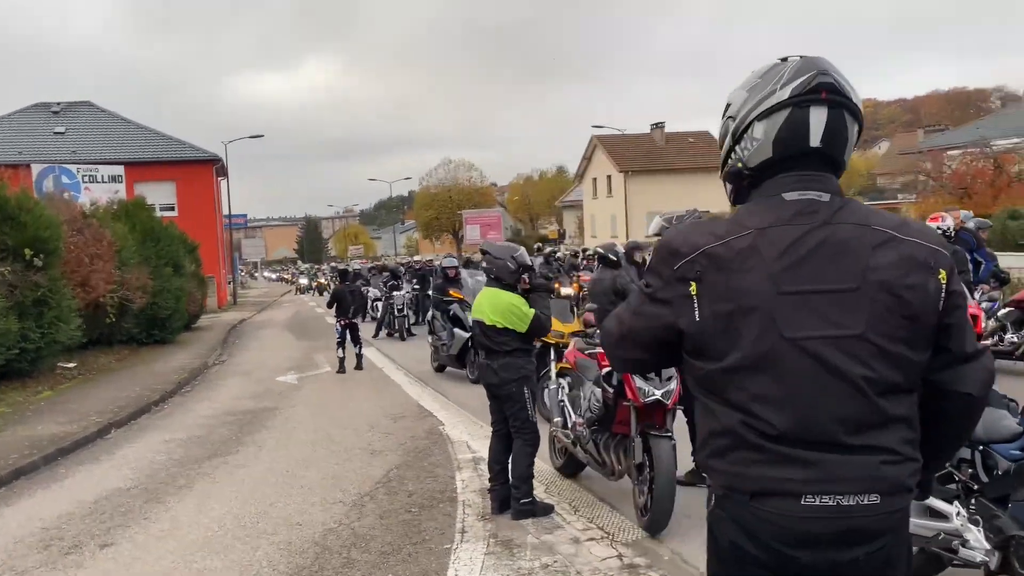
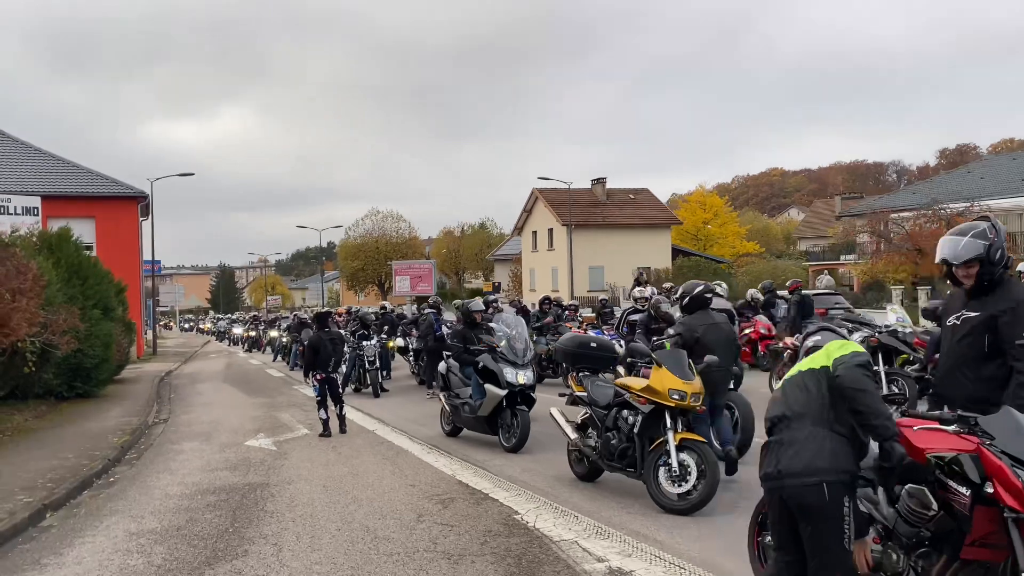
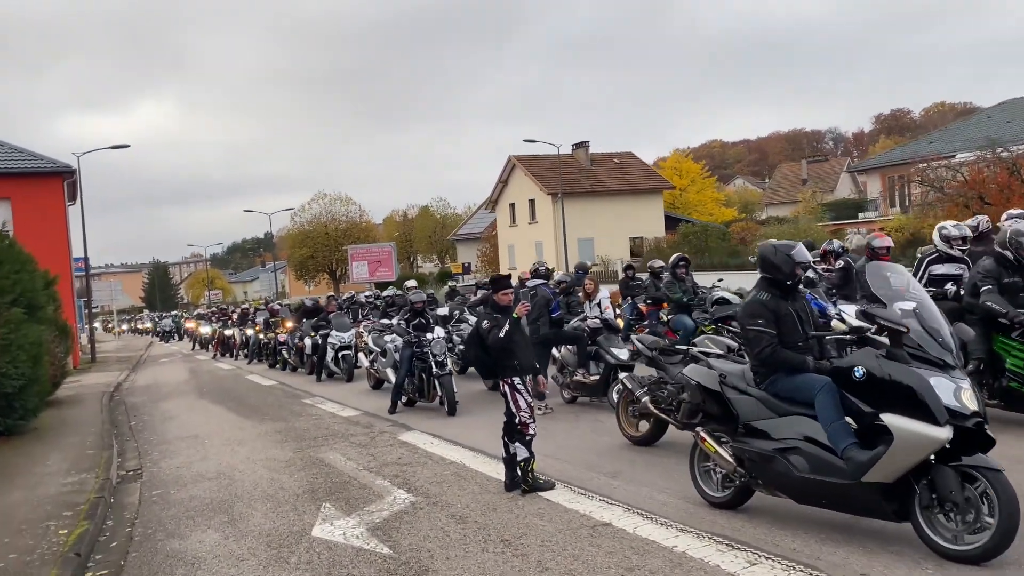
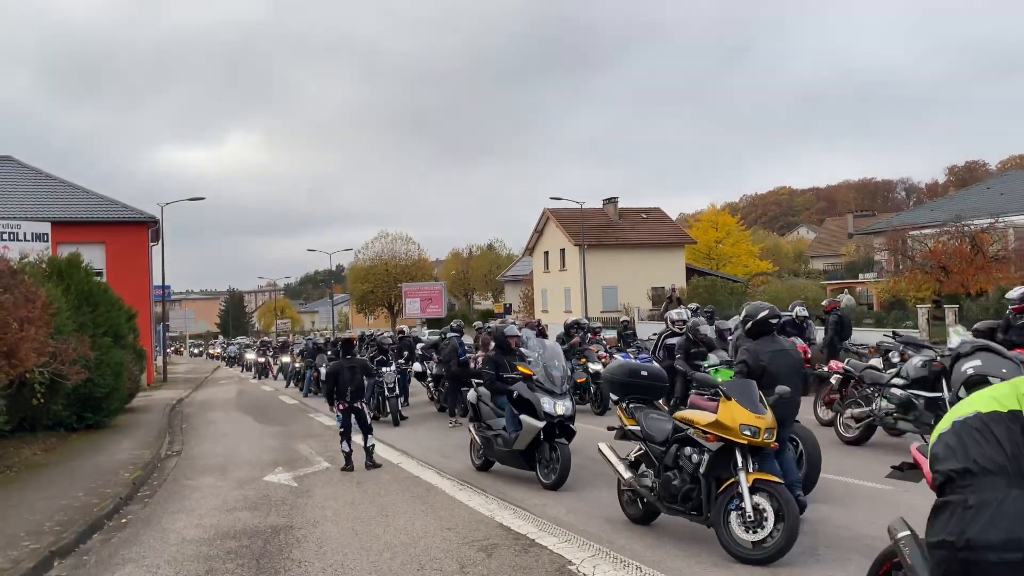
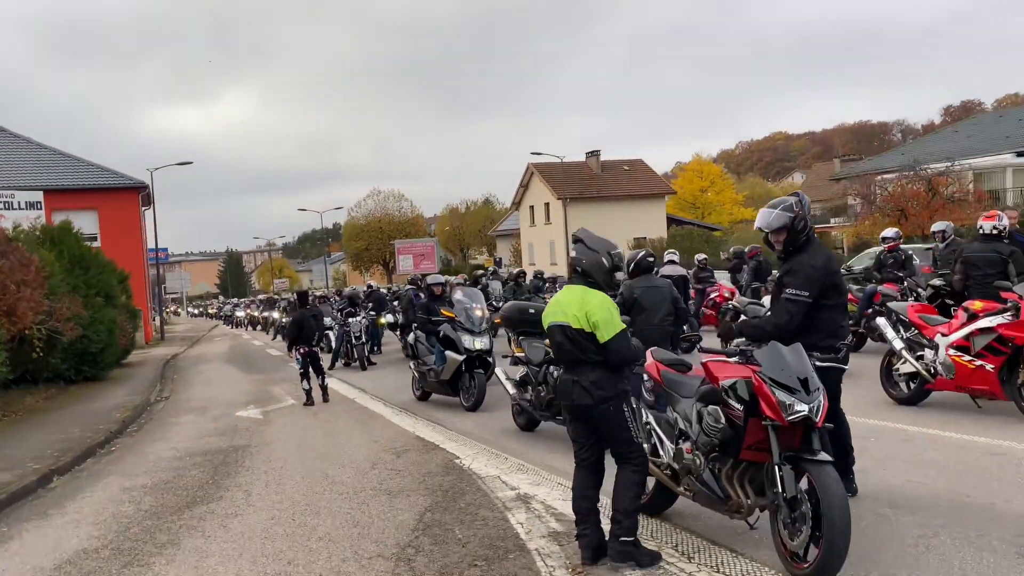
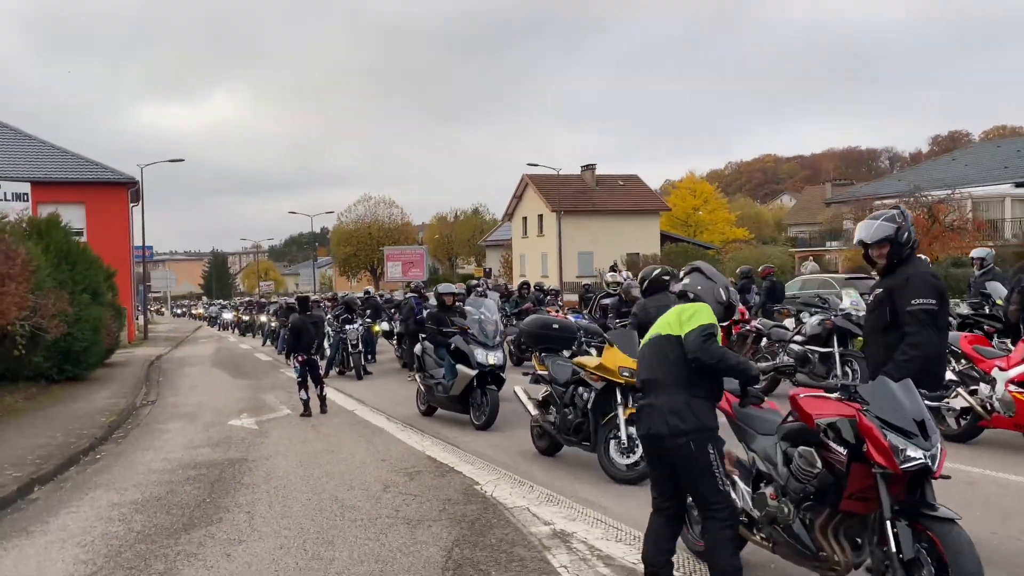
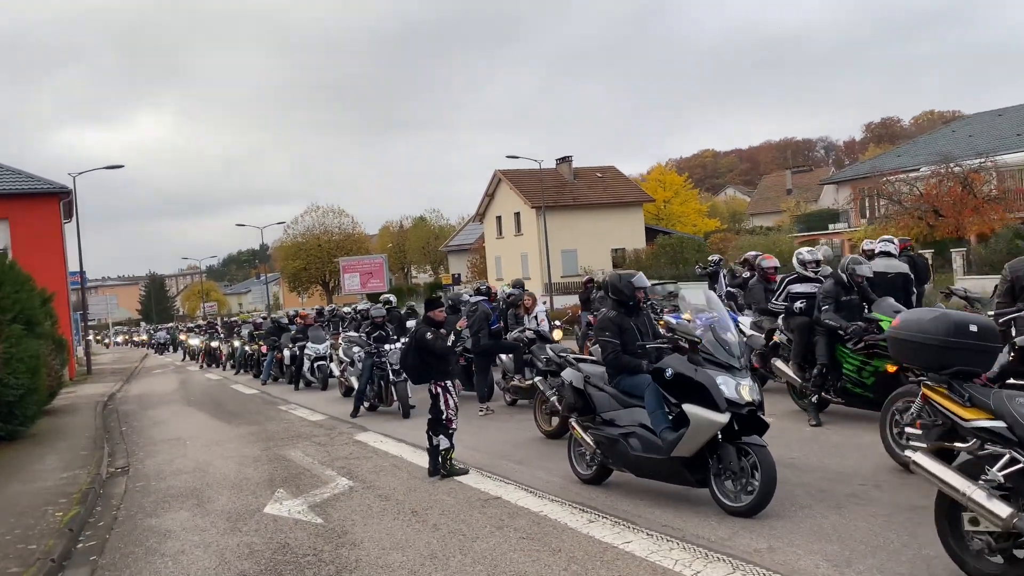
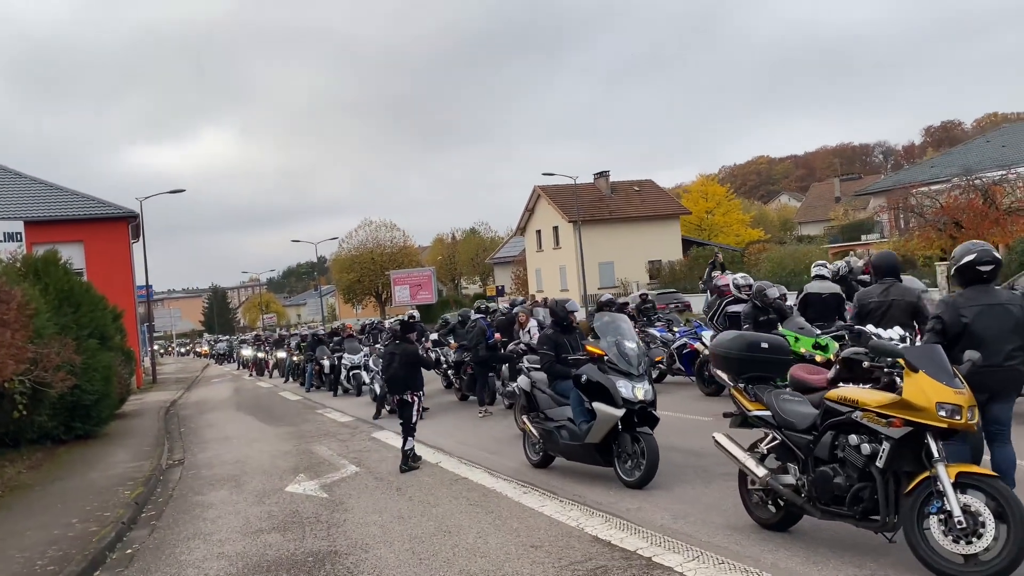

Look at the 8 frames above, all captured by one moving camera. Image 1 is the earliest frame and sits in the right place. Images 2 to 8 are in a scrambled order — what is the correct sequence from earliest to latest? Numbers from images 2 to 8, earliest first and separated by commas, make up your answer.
5, 6, 2, 4, 8, 7, 3
